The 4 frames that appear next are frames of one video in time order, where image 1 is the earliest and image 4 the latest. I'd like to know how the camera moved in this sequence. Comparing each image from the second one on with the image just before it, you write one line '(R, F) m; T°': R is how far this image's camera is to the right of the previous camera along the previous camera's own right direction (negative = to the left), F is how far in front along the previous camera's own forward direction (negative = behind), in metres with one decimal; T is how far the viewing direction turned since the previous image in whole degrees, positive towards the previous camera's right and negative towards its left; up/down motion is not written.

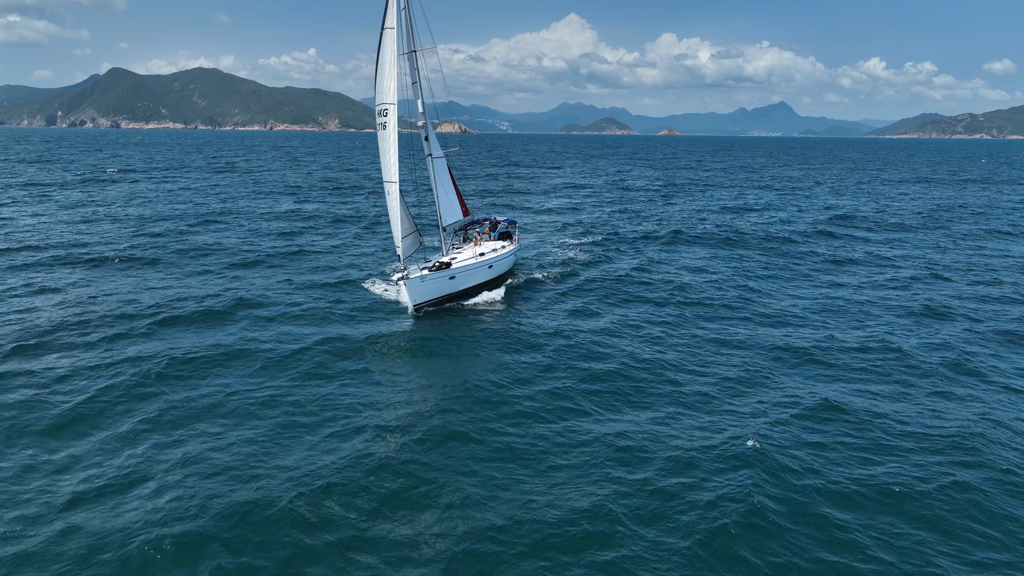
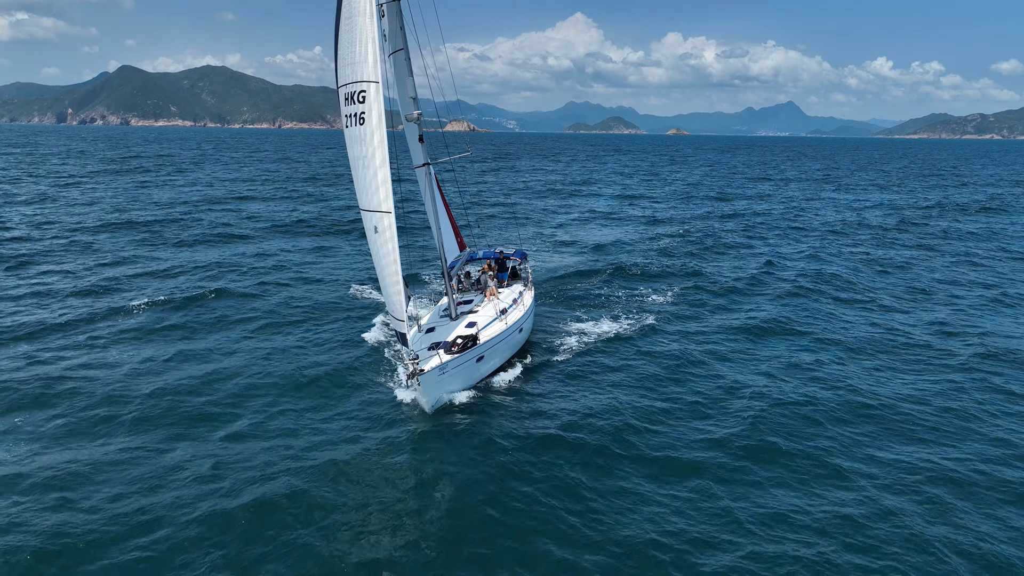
(-1.3, -0.1) m; 0°
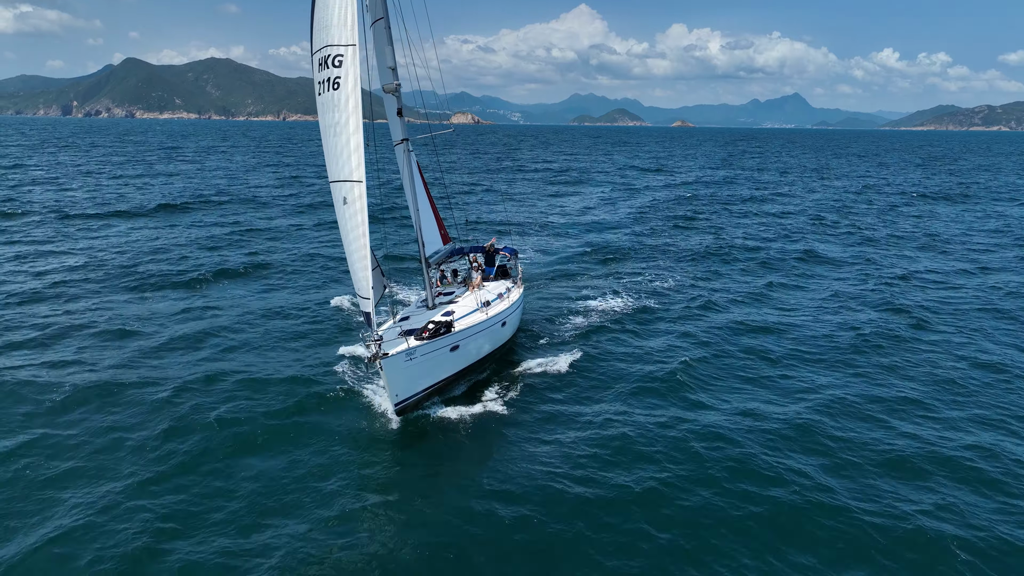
(-0.2, -0.3) m; 0°
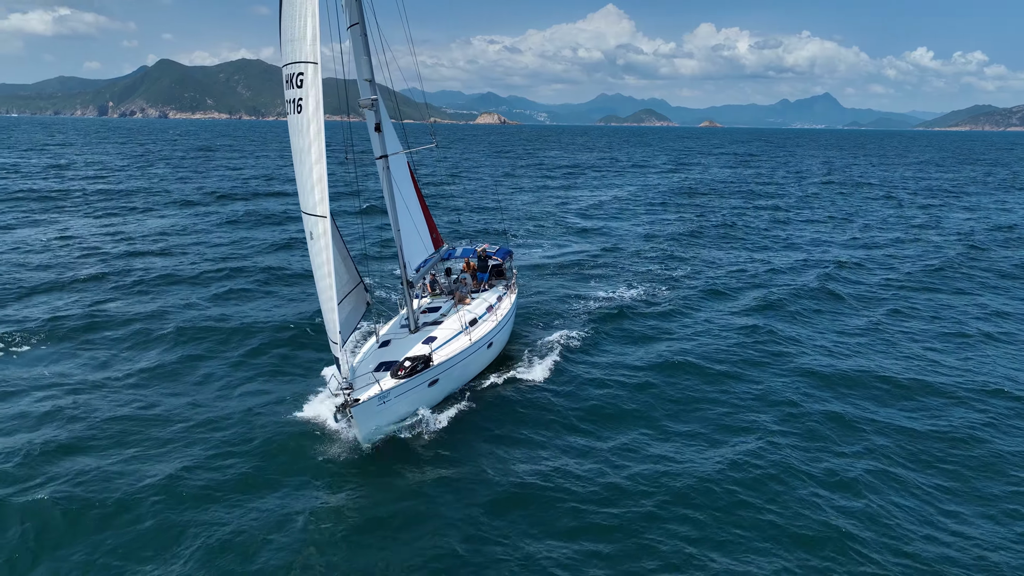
(-0.2, -0.3) m; -2°
